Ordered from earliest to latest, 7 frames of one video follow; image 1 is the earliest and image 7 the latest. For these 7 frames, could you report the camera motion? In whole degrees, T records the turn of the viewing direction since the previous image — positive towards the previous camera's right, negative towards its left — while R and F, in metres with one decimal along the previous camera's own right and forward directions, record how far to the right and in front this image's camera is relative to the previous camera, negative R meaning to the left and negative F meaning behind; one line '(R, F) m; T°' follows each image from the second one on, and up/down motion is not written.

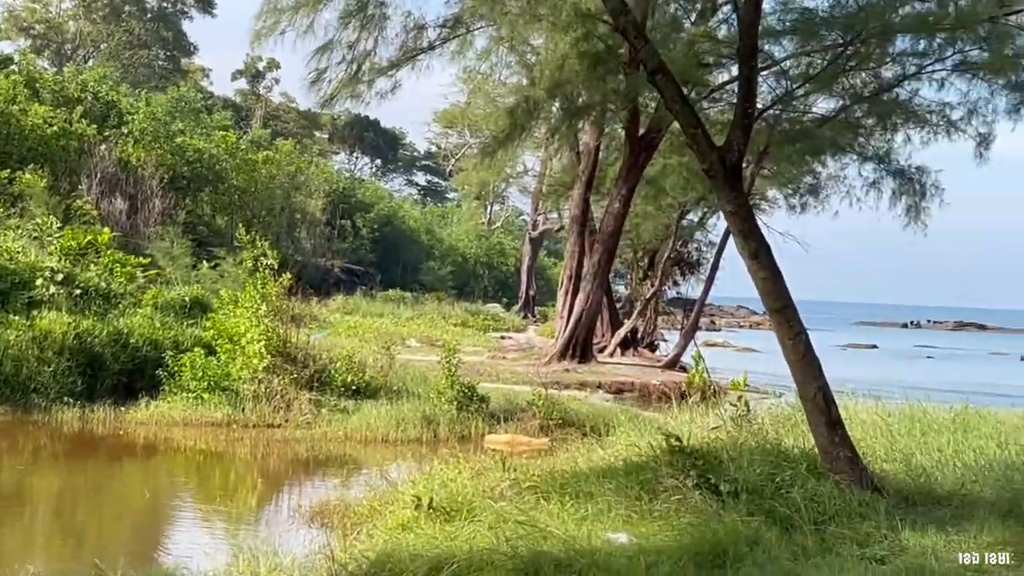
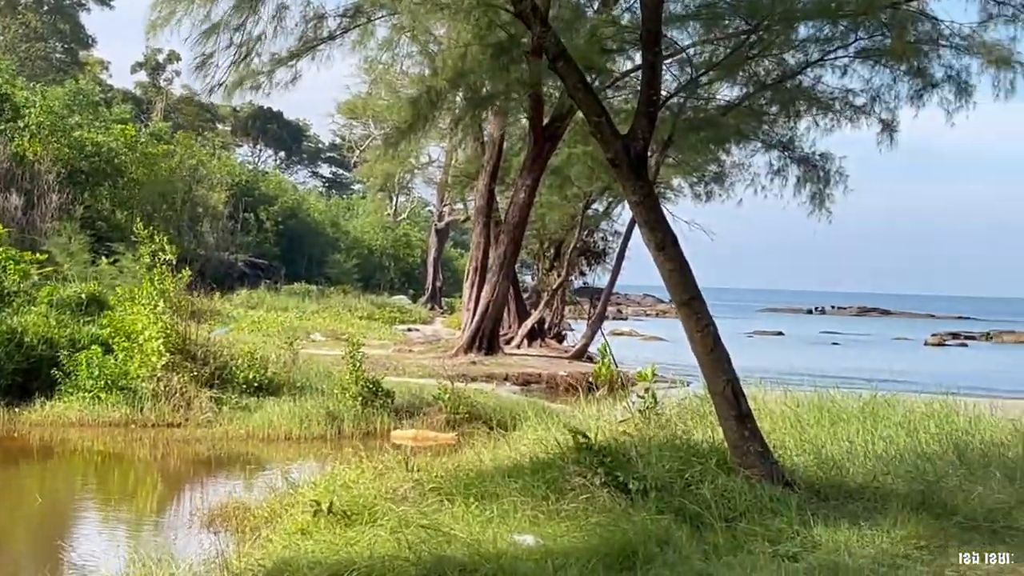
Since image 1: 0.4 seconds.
(0.0, +0.1) m; +3°
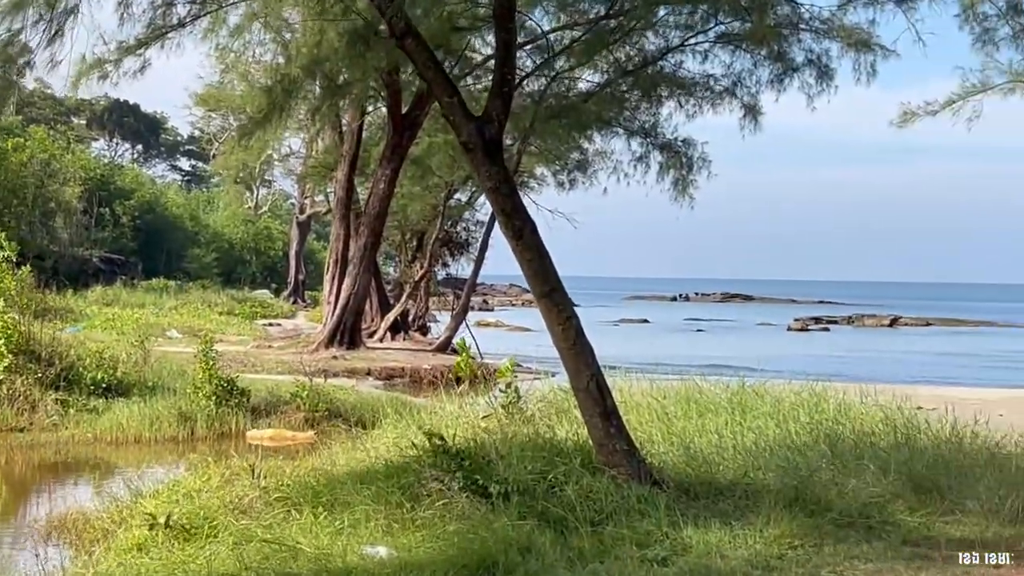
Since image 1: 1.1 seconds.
(0.0, +0.3) m; +4°
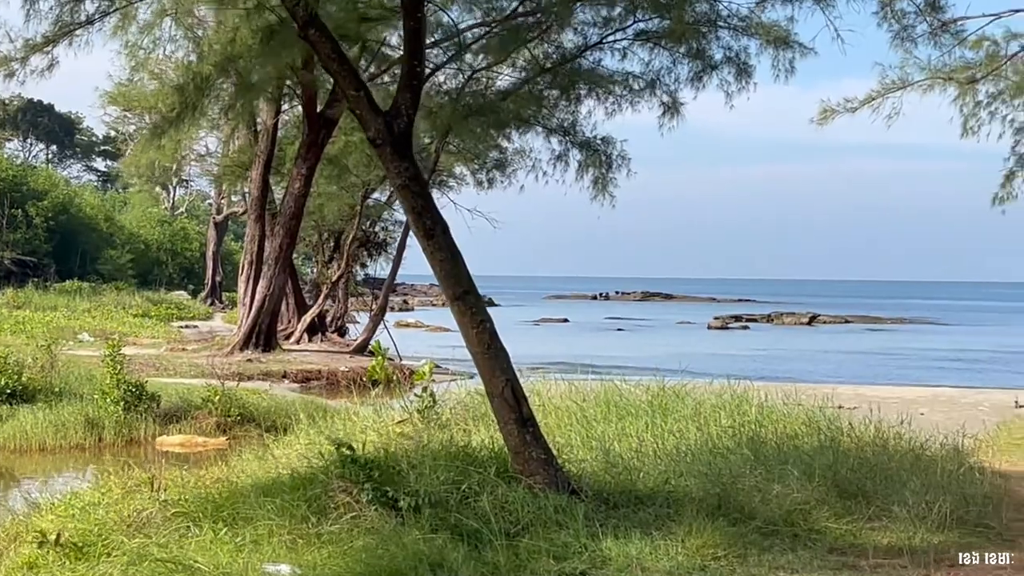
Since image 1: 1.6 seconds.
(0.0, +0.2) m; +2°
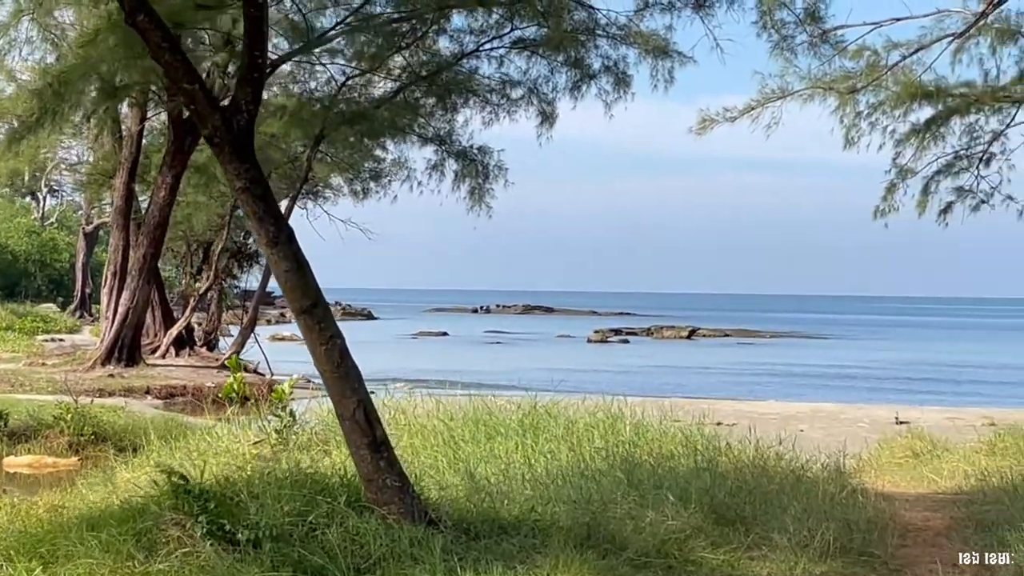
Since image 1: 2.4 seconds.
(+0.1, +0.3) m; +4°
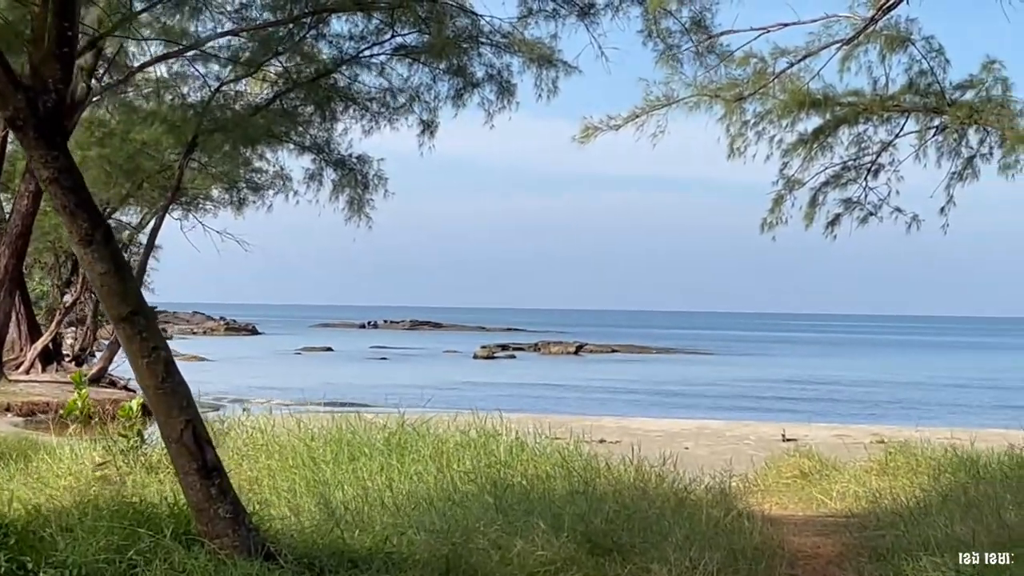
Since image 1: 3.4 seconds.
(+0.1, +0.4) m; +3°
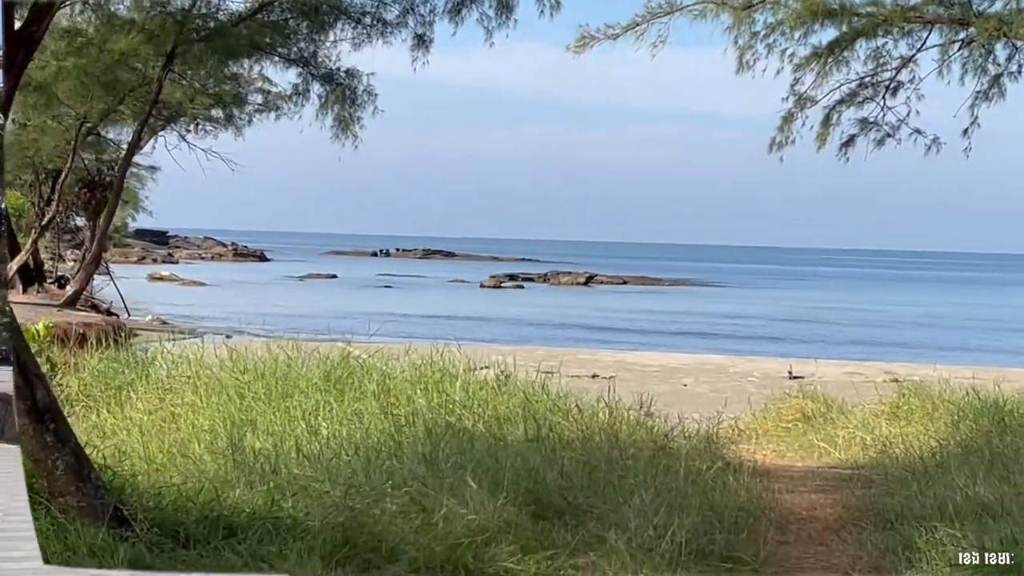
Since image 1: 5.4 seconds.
(+0.2, +0.8) m; -1°
